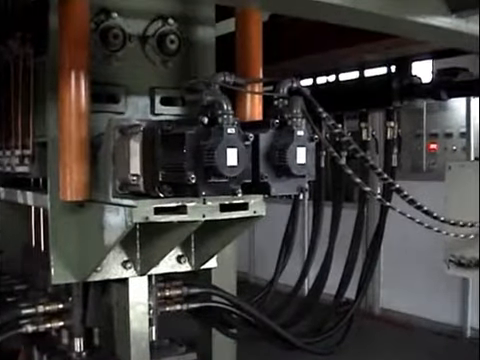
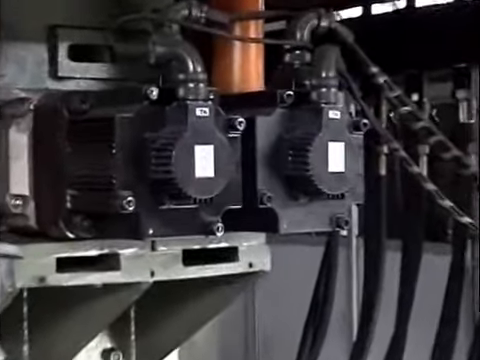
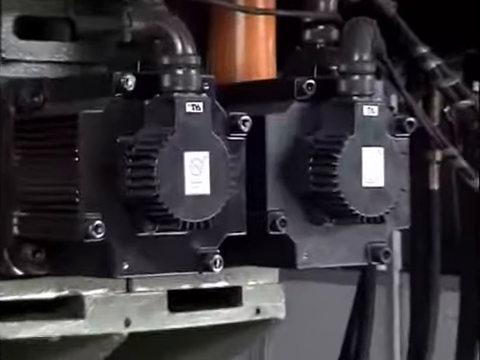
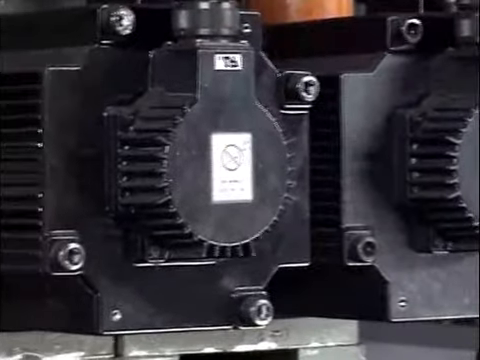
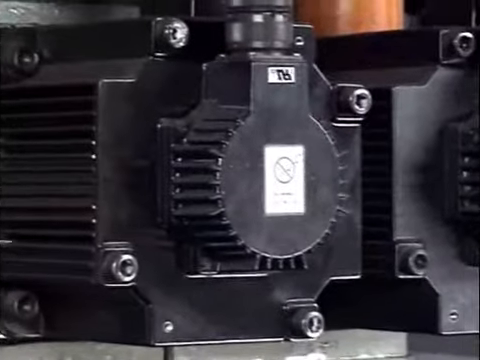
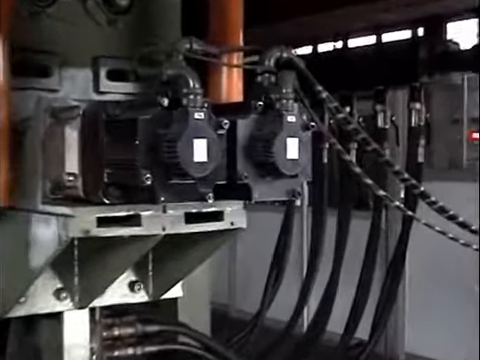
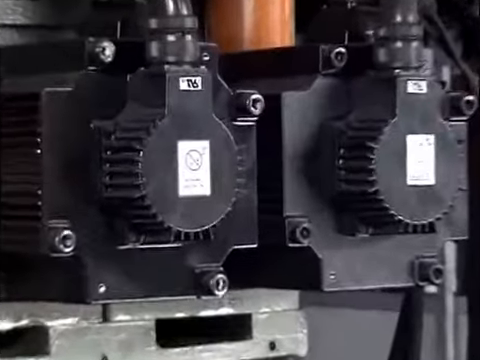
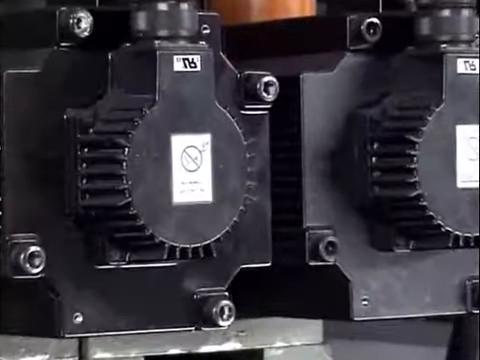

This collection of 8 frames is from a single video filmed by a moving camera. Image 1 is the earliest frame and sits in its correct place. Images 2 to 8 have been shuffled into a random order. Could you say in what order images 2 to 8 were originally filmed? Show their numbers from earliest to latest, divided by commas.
6, 2, 3, 7, 8, 4, 5
